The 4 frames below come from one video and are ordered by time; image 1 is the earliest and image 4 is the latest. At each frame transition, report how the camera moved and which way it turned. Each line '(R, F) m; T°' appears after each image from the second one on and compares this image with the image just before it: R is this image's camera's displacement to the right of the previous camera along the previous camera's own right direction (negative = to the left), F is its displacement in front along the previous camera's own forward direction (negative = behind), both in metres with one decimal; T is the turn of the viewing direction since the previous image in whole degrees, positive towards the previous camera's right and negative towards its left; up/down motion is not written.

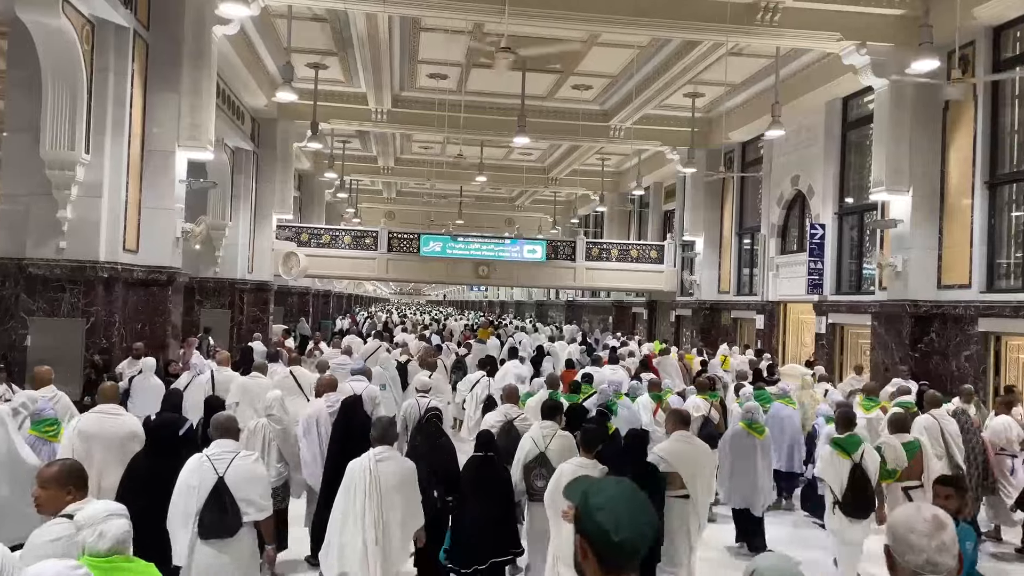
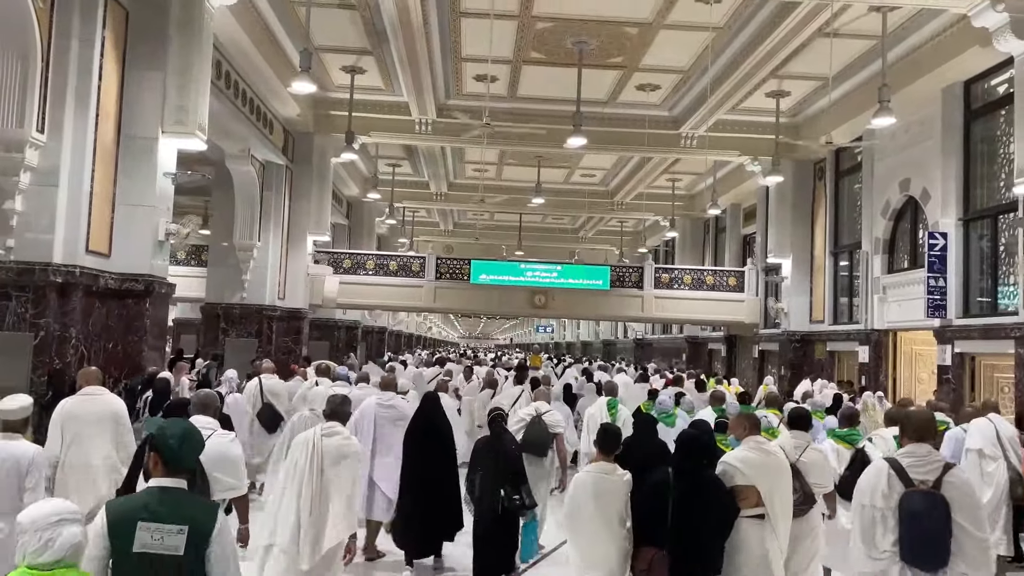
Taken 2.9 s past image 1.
(+0.2, +1.9) m; -5°
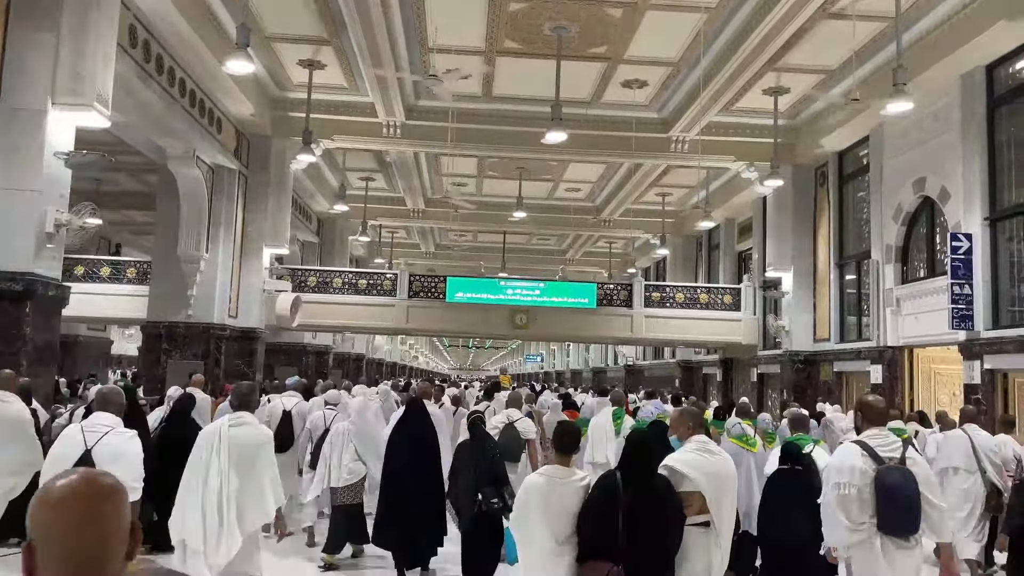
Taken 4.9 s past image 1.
(+0.3, +1.4) m; +1°
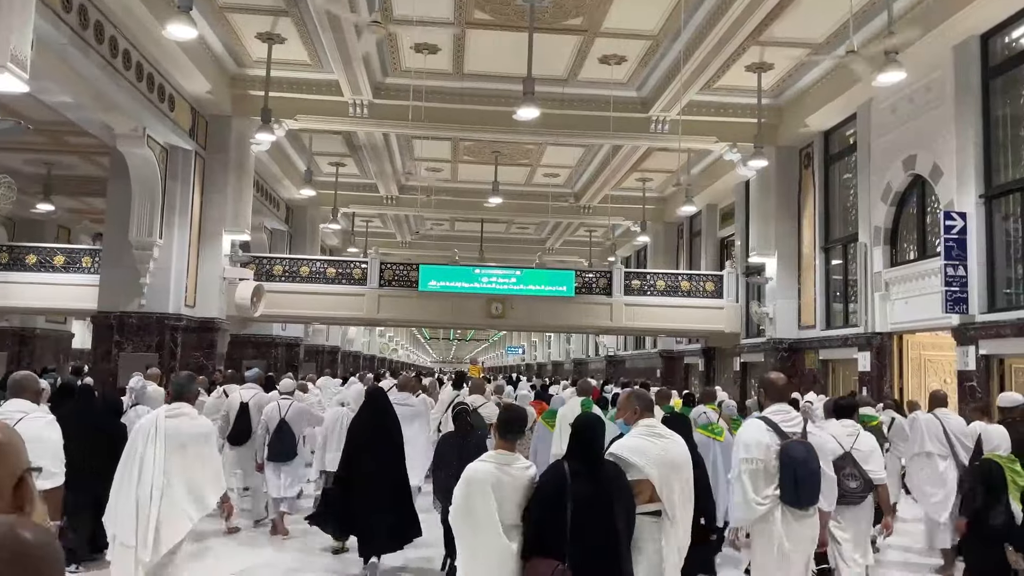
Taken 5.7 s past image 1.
(+0.2, +0.6) m; +1°
